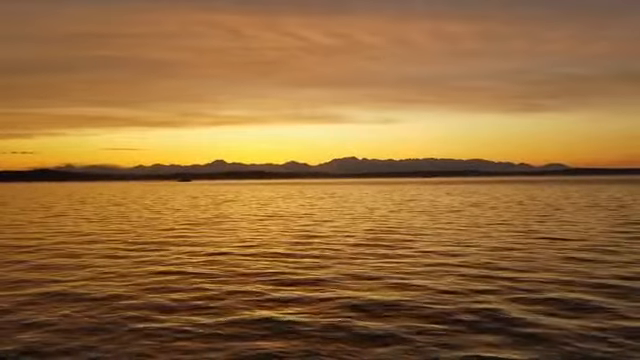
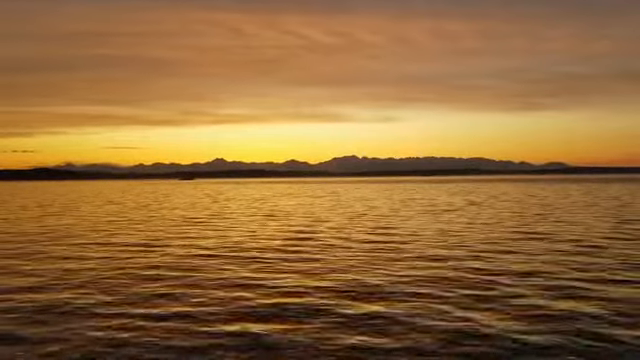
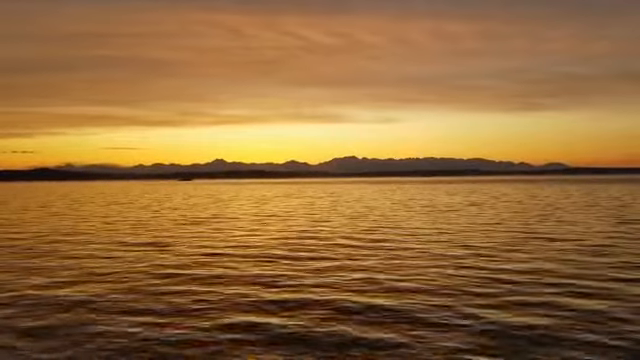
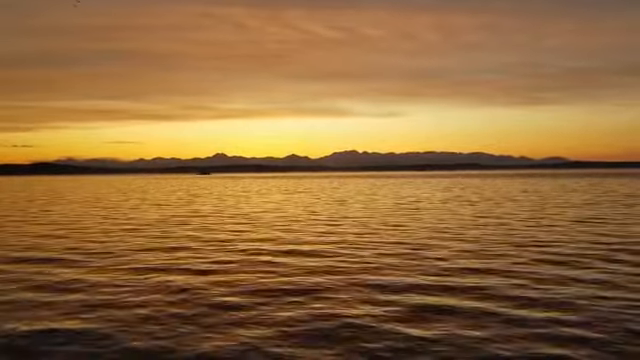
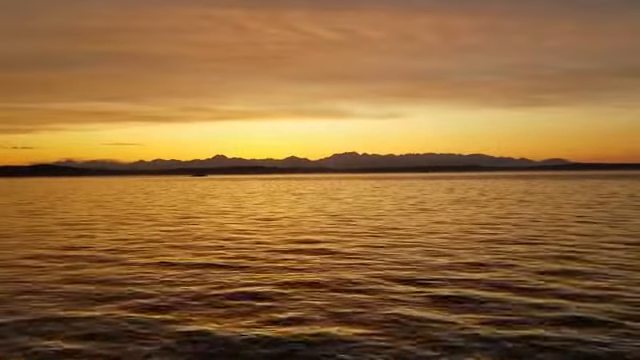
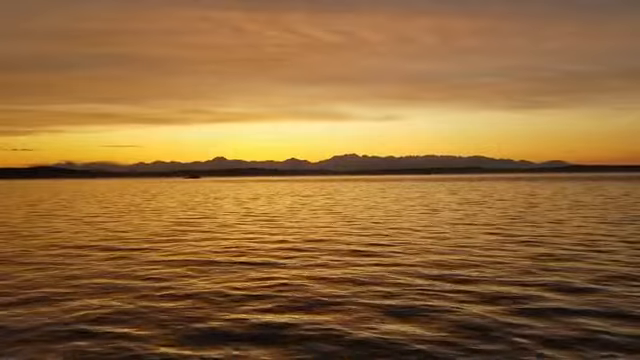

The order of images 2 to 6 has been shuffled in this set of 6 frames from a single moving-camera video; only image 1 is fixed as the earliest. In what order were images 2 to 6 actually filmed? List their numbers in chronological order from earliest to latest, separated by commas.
3, 2, 6, 5, 4
